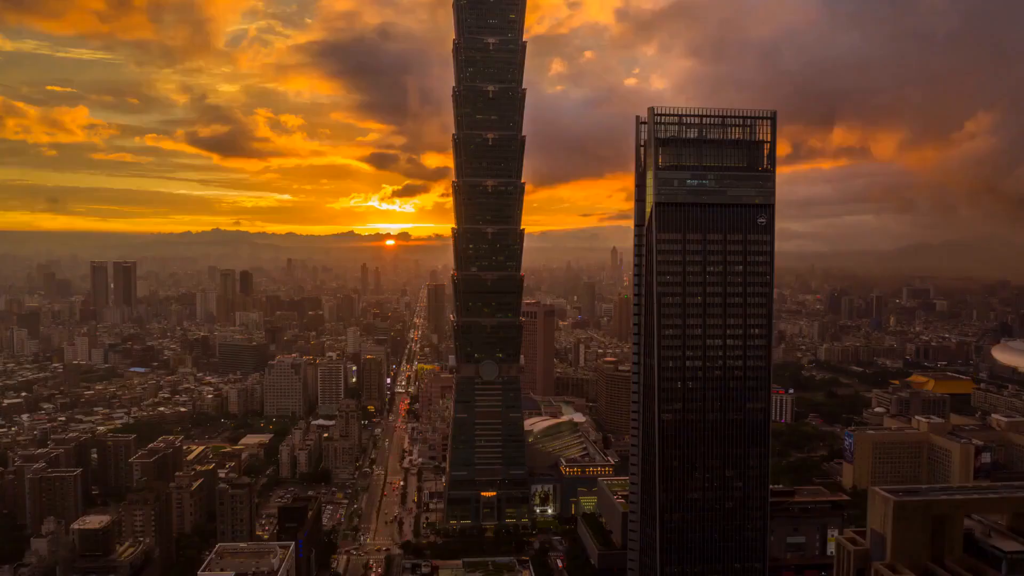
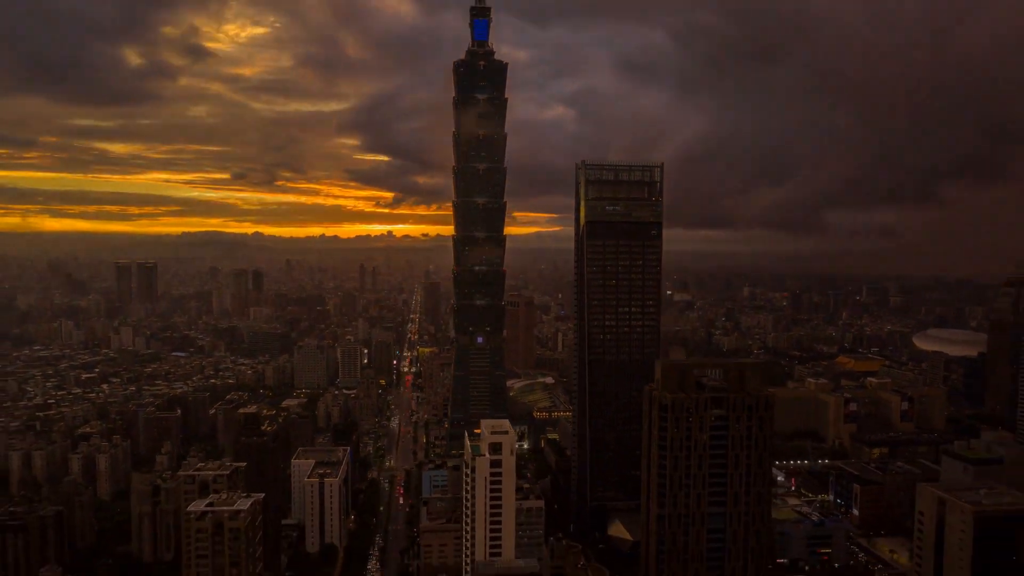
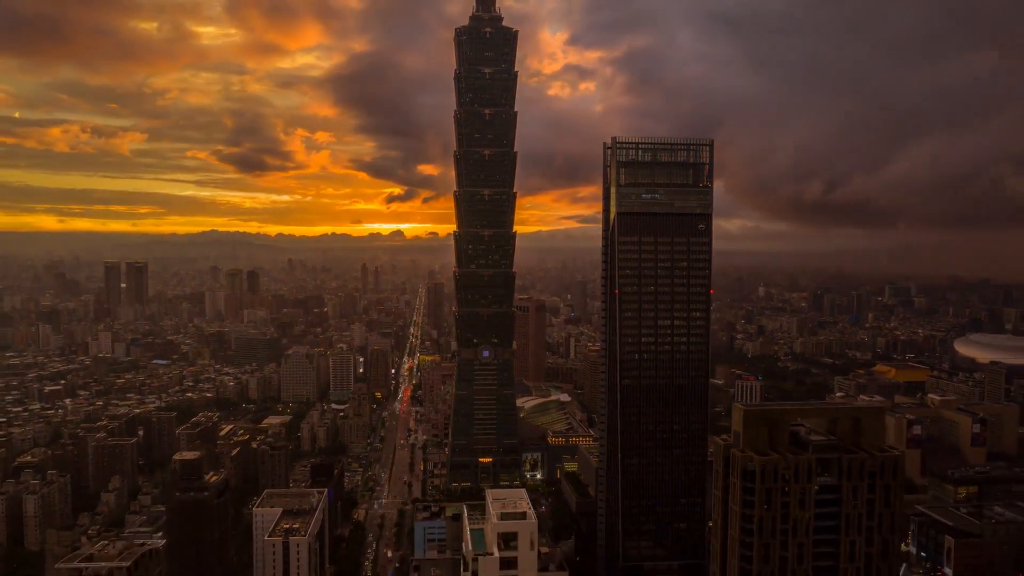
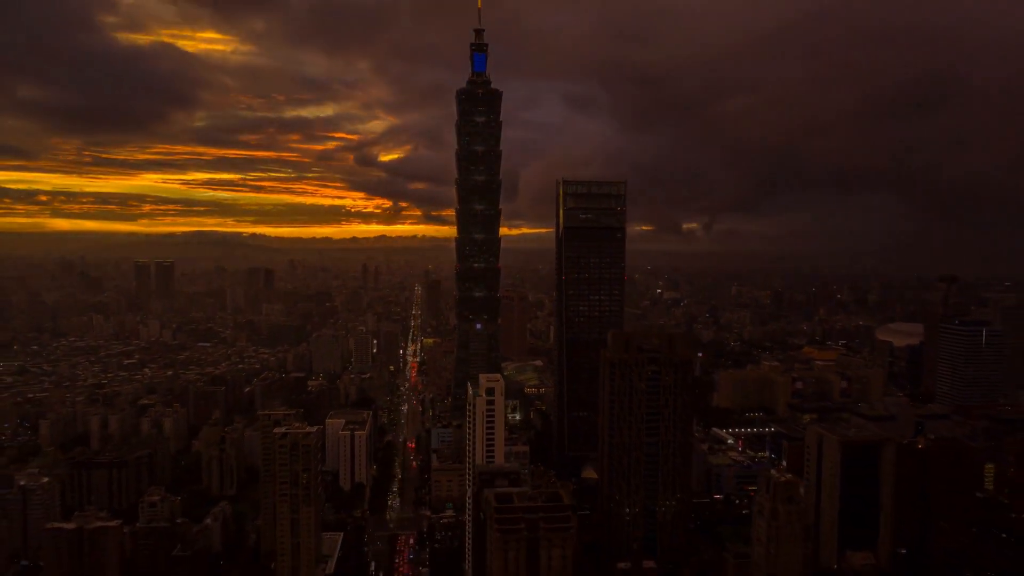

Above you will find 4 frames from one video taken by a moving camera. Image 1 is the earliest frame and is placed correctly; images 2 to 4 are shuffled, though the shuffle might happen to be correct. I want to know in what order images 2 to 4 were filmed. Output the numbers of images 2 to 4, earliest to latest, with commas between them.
3, 2, 4
